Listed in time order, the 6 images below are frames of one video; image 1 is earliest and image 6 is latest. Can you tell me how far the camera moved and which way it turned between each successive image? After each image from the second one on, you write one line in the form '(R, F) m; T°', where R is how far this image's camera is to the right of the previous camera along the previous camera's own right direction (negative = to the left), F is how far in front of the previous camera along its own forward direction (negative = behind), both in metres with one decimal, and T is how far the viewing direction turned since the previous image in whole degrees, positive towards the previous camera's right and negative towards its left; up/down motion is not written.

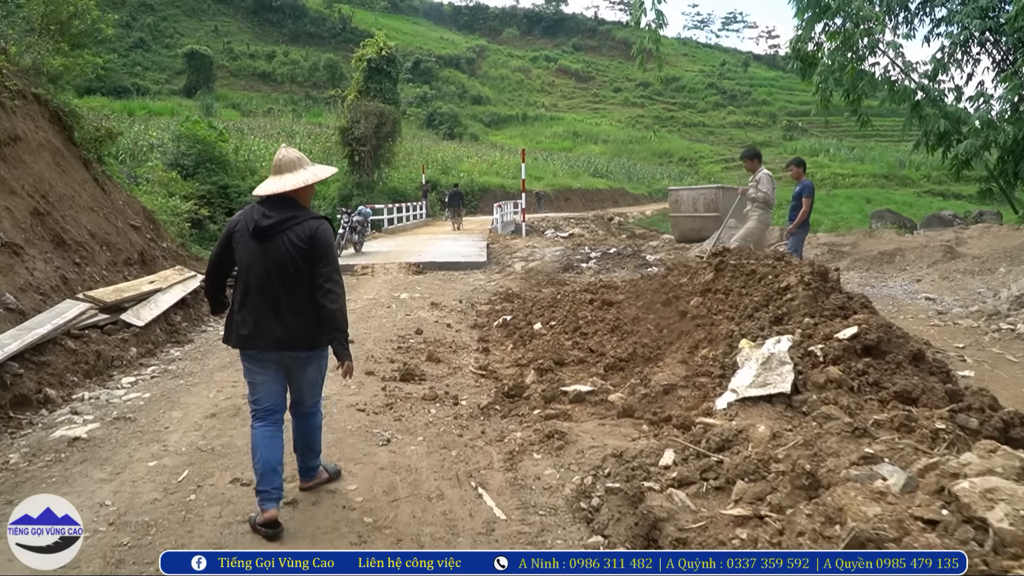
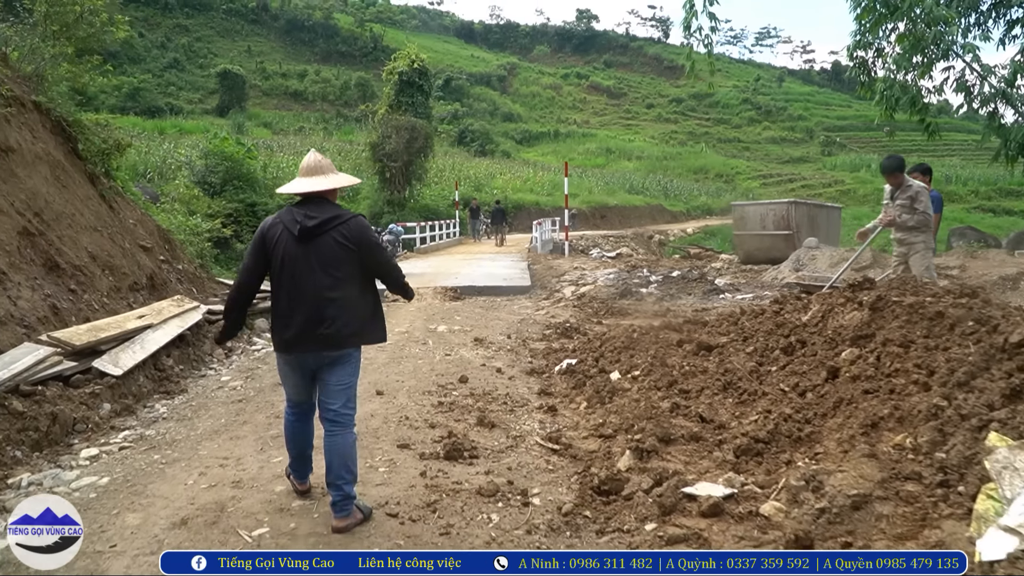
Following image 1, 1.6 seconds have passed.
(-0.2, +1.4) m; -2°
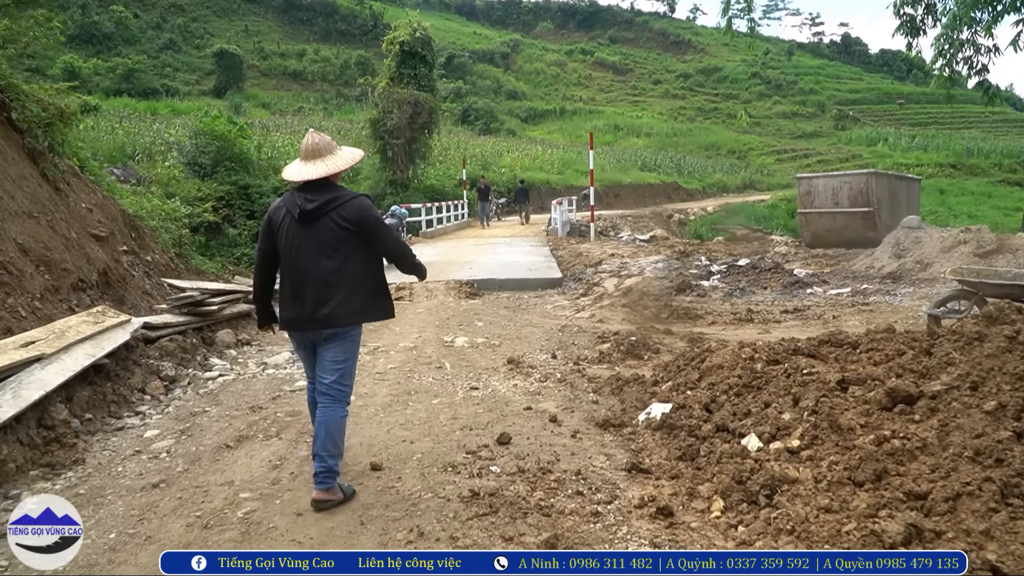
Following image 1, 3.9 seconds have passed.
(-0.2, +2.0) m; 0°
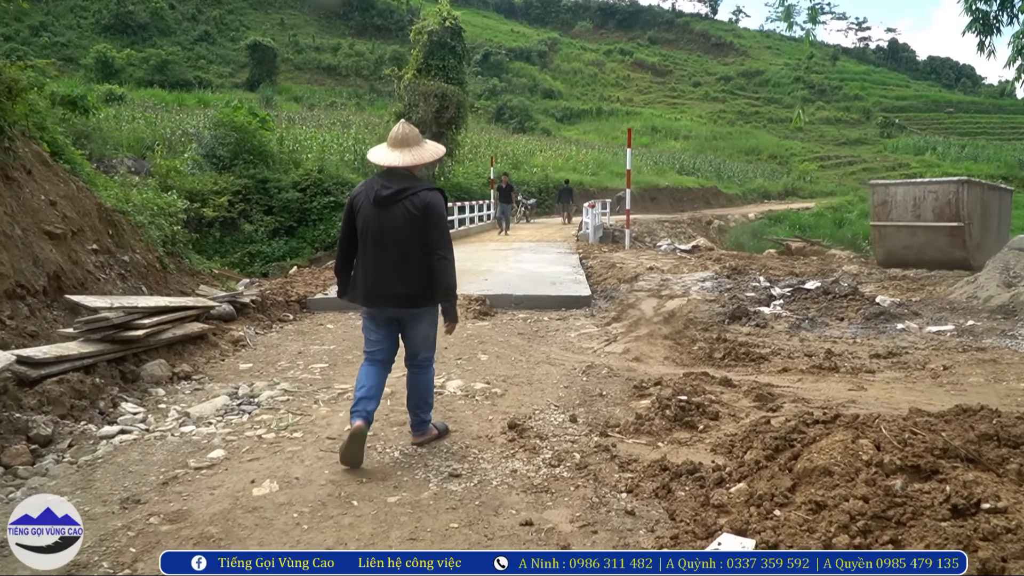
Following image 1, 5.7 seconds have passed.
(+0.1, +1.5) m; -2°
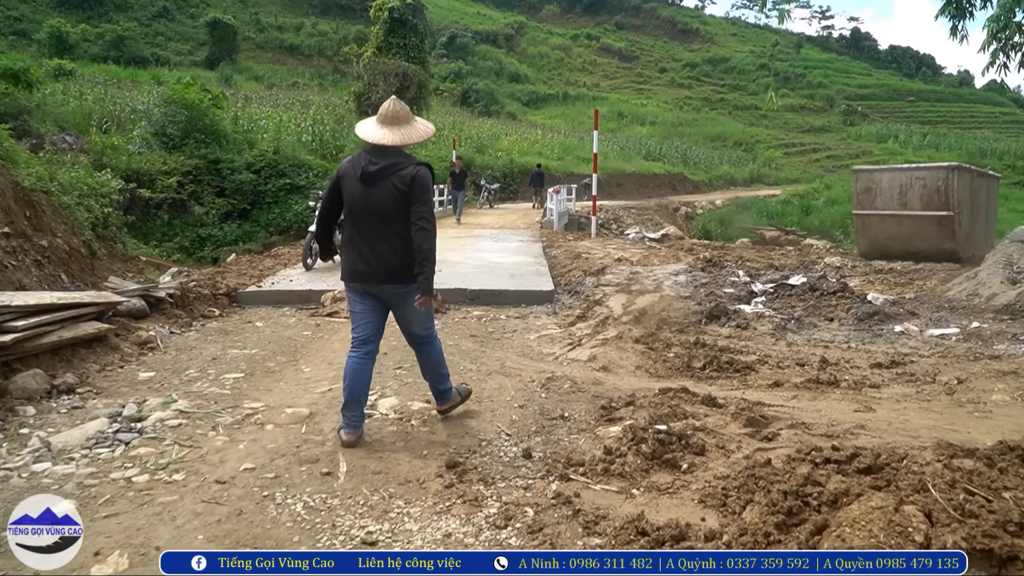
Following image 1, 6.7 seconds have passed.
(+0.1, +0.8) m; +2°
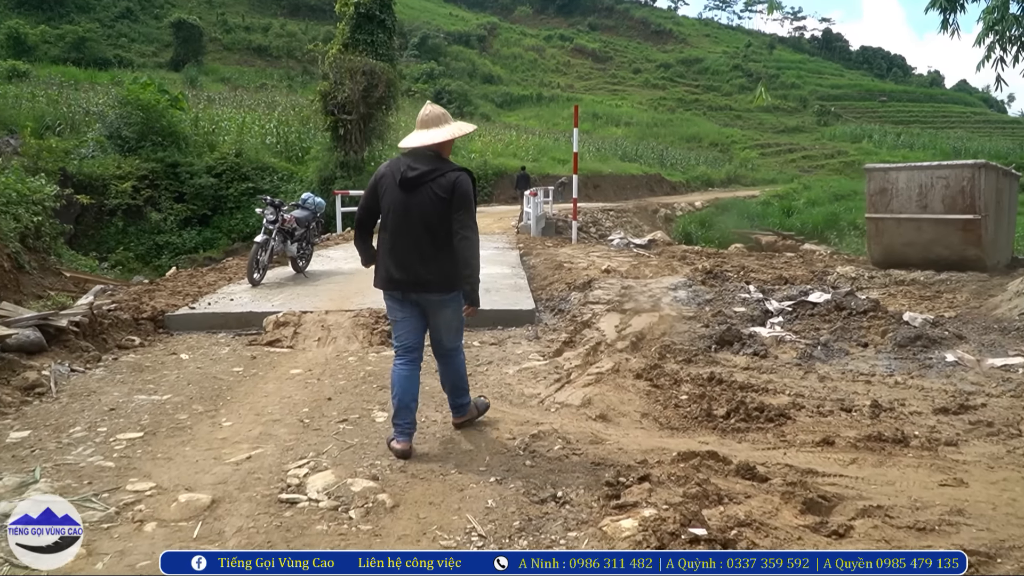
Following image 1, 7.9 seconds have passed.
(0.0, +1.0) m; +2°
